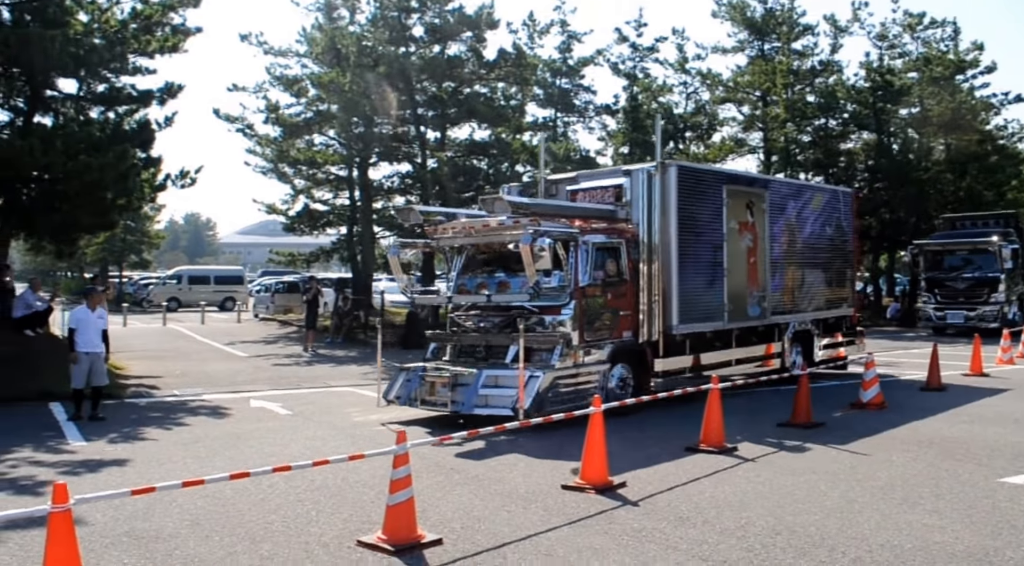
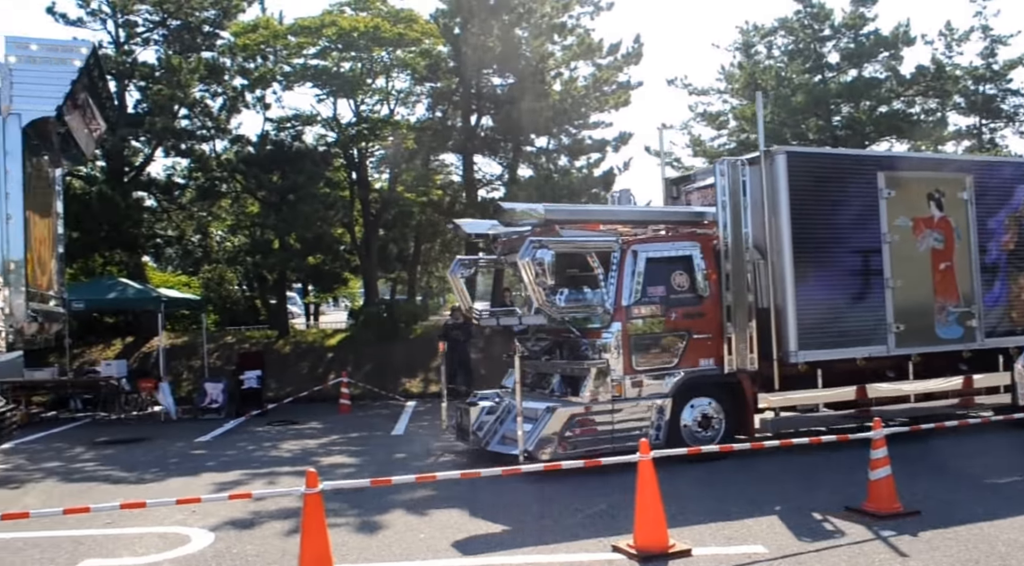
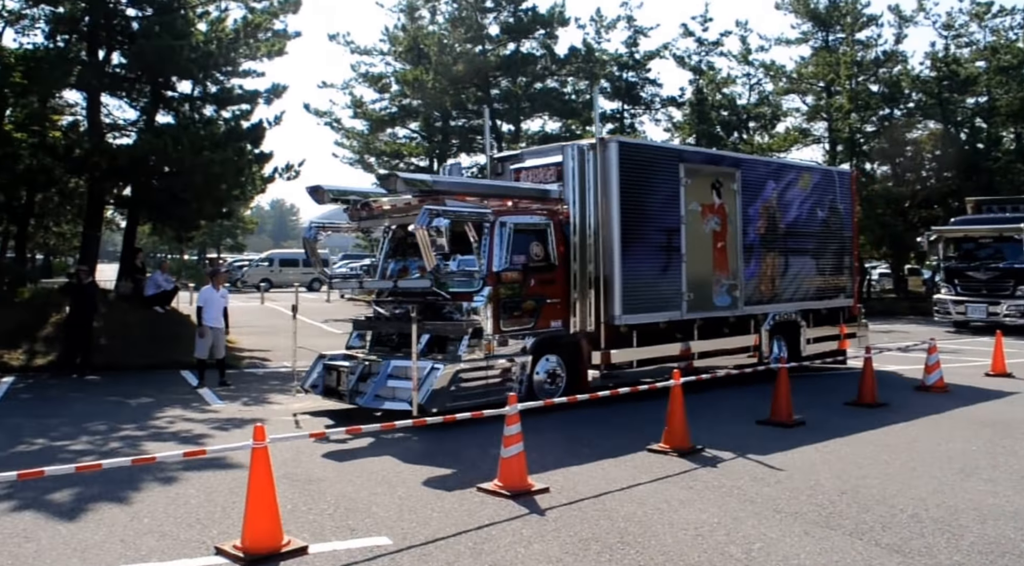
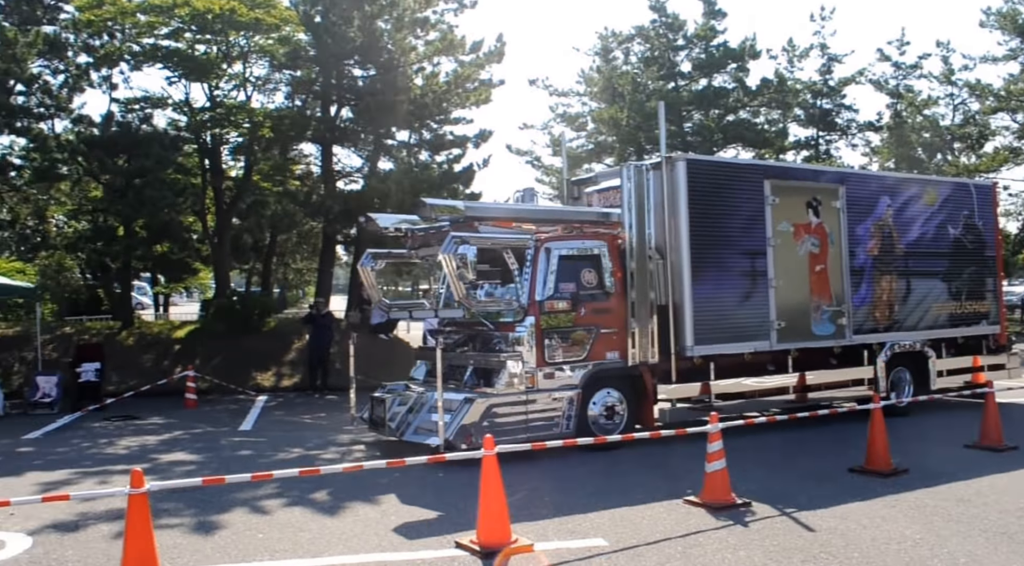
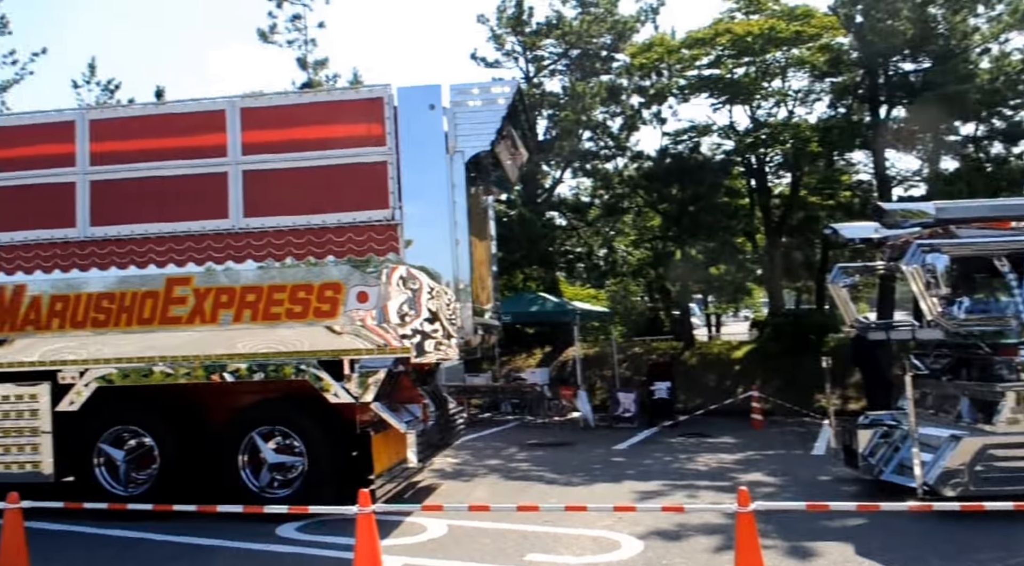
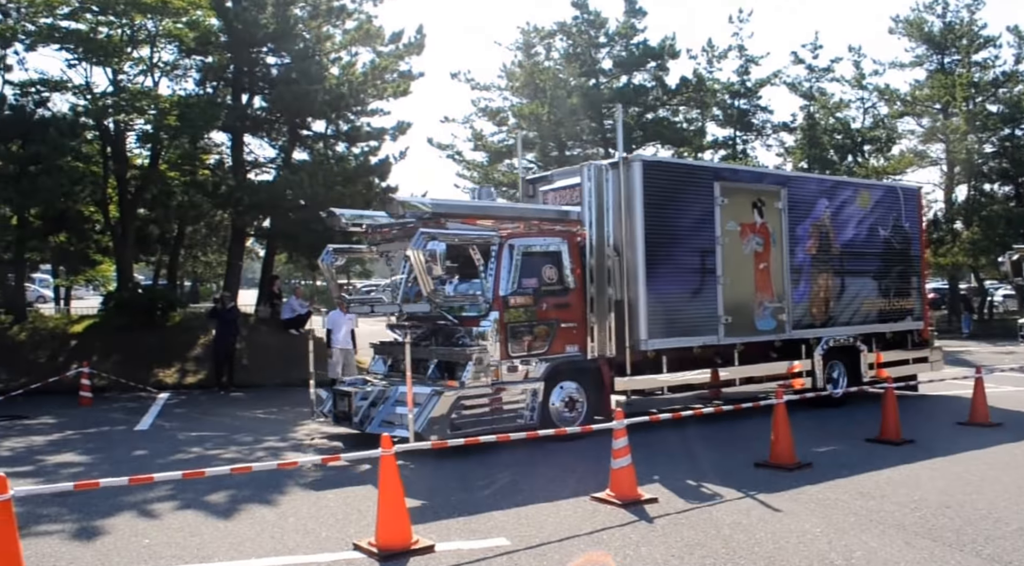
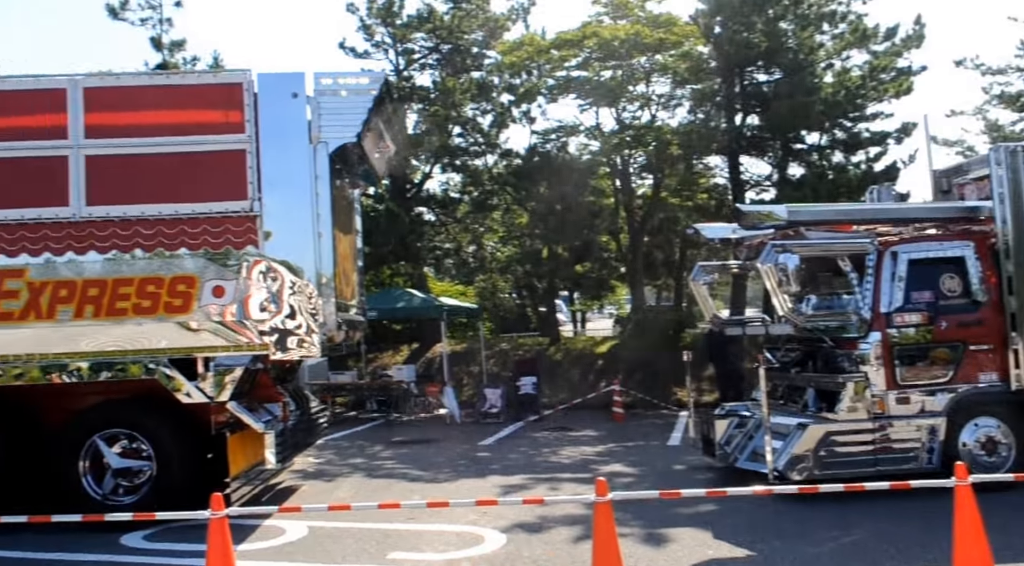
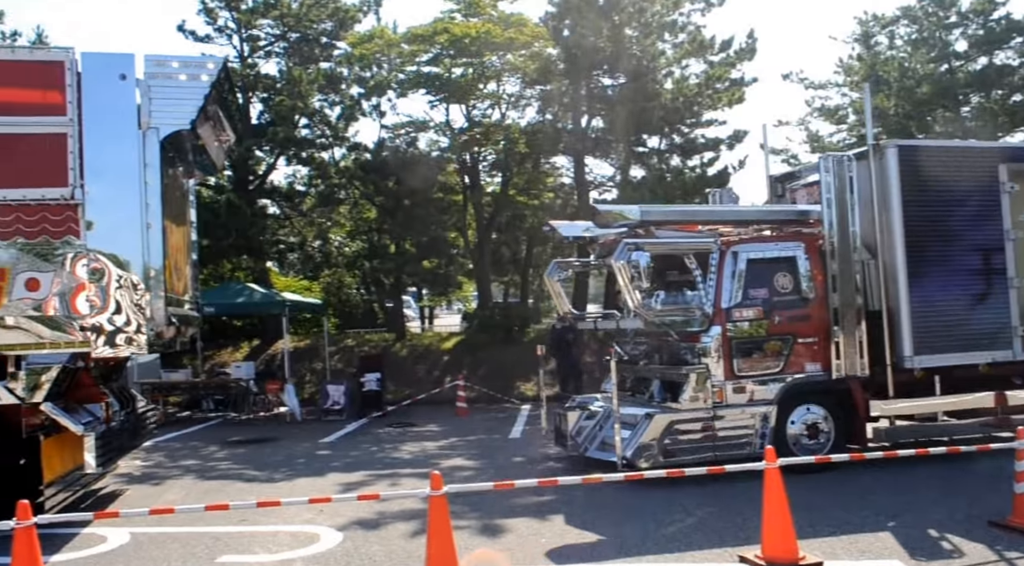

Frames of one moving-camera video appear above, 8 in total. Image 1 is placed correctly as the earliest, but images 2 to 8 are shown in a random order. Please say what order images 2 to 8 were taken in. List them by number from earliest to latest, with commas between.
3, 6, 4, 2, 8, 7, 5
